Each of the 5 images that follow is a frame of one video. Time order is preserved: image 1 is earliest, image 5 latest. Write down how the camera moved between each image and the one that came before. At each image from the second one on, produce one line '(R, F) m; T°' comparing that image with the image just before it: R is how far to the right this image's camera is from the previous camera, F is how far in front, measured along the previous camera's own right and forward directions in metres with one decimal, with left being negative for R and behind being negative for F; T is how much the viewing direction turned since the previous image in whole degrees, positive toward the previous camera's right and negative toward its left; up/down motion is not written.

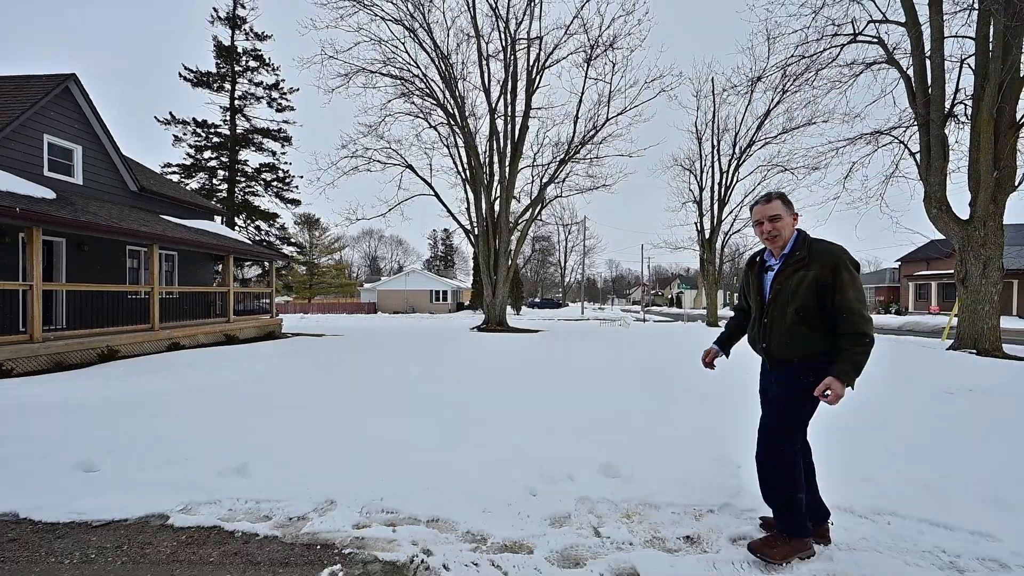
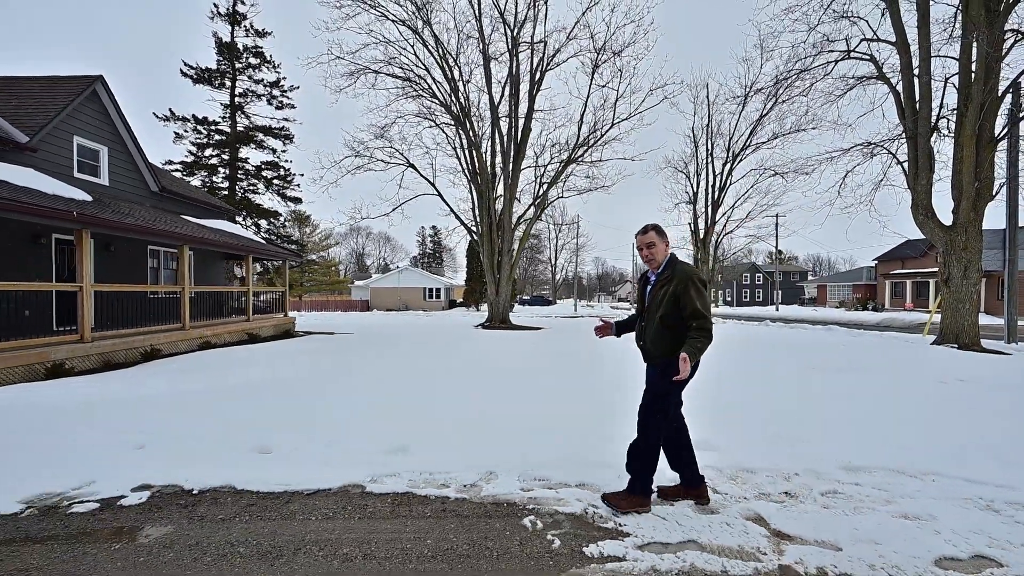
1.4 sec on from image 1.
(-0.9, -0.5) m; +2°
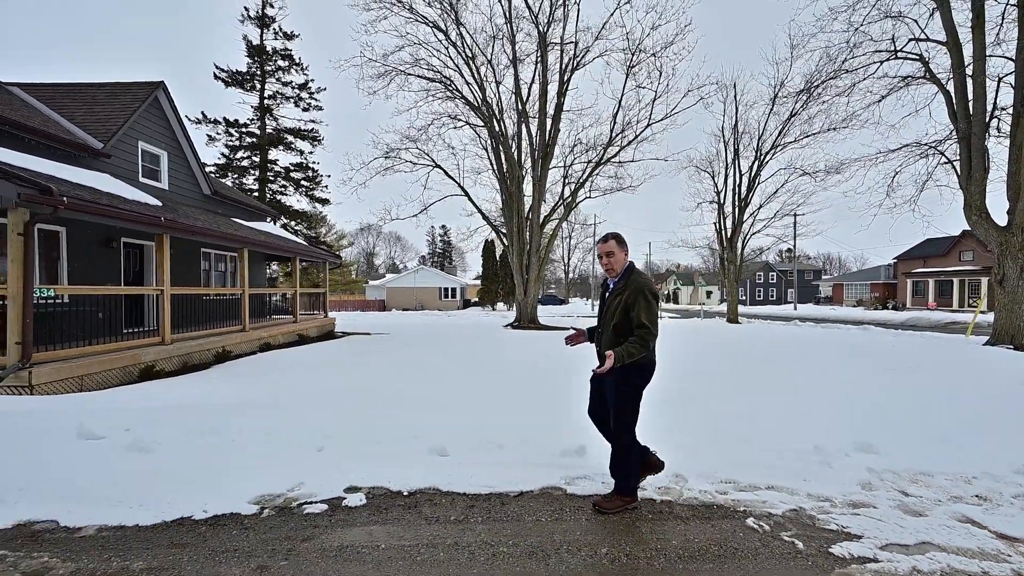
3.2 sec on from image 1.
(-1.1, -0.1) m; -1°
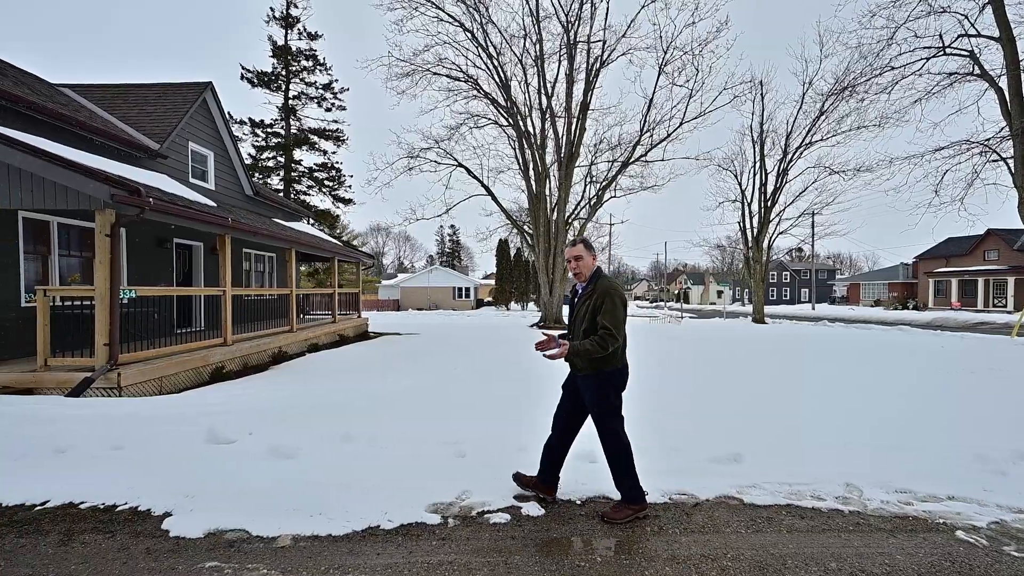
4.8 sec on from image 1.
(-1.0, +0.1) m; -1°
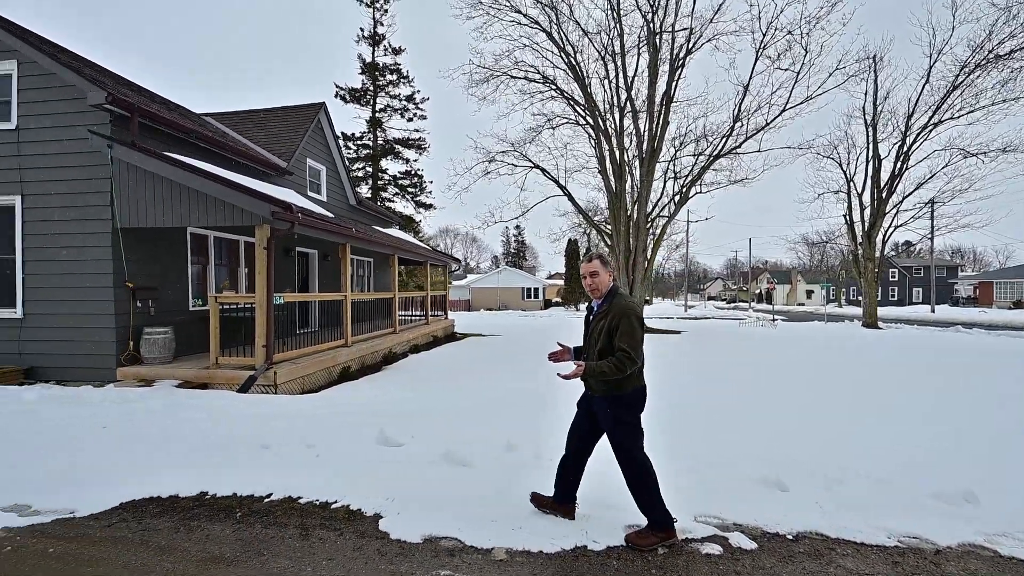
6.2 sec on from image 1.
(-0.7, 0.0) m; -8°
